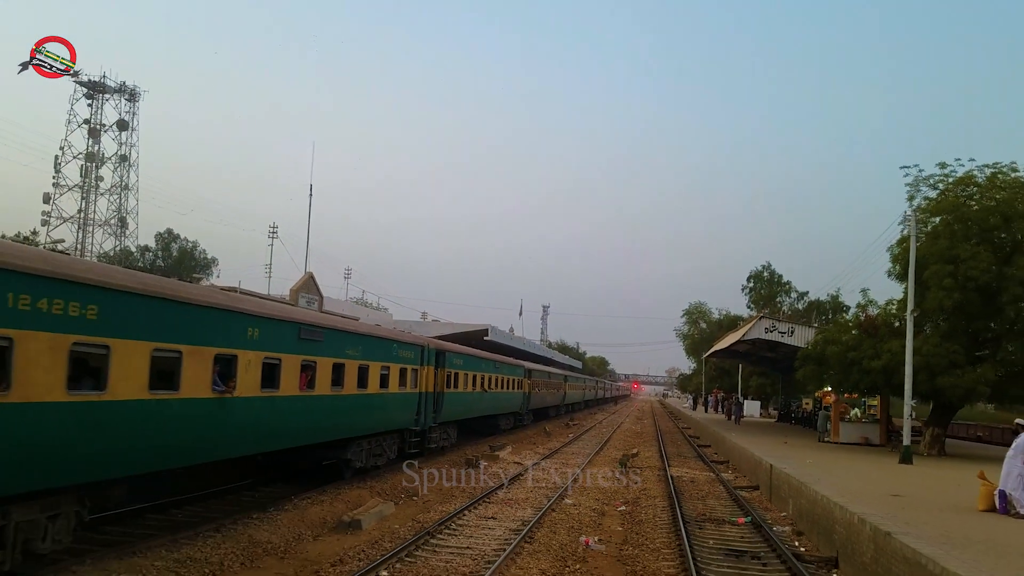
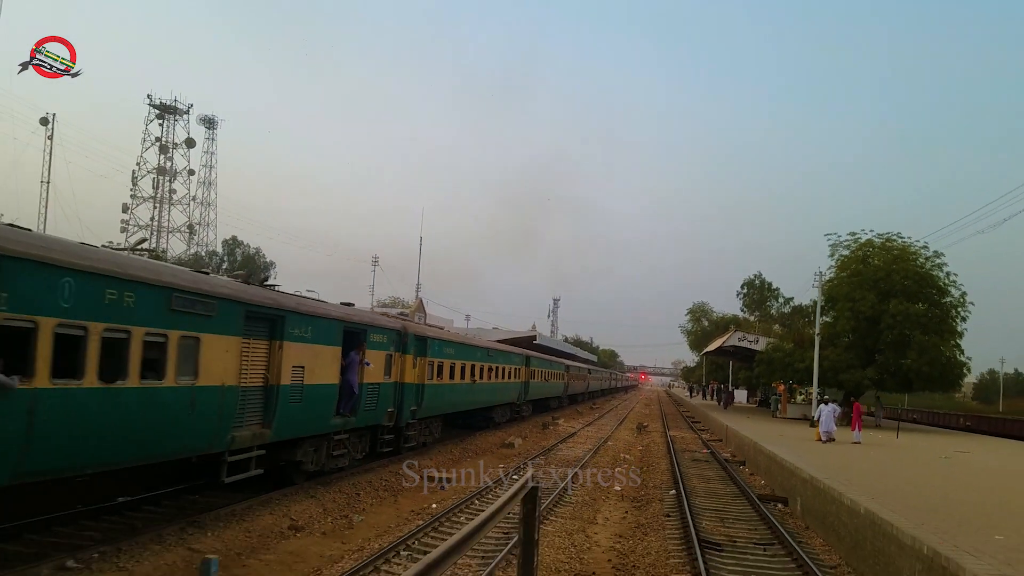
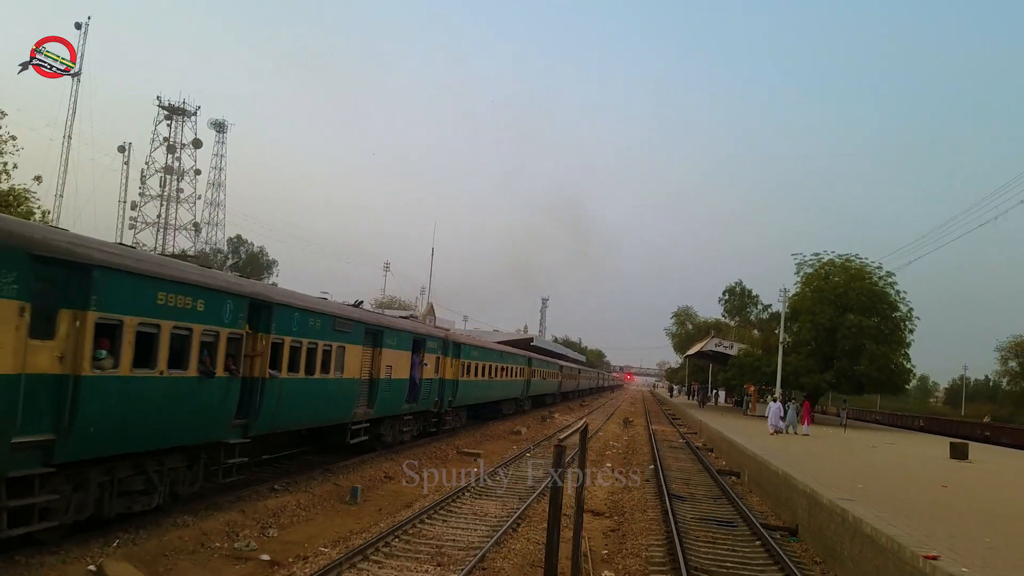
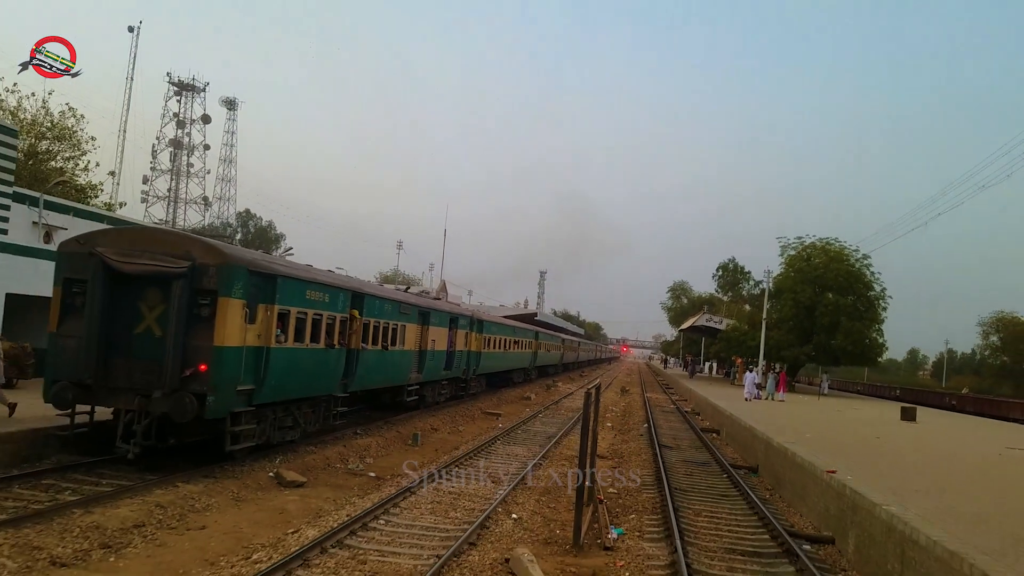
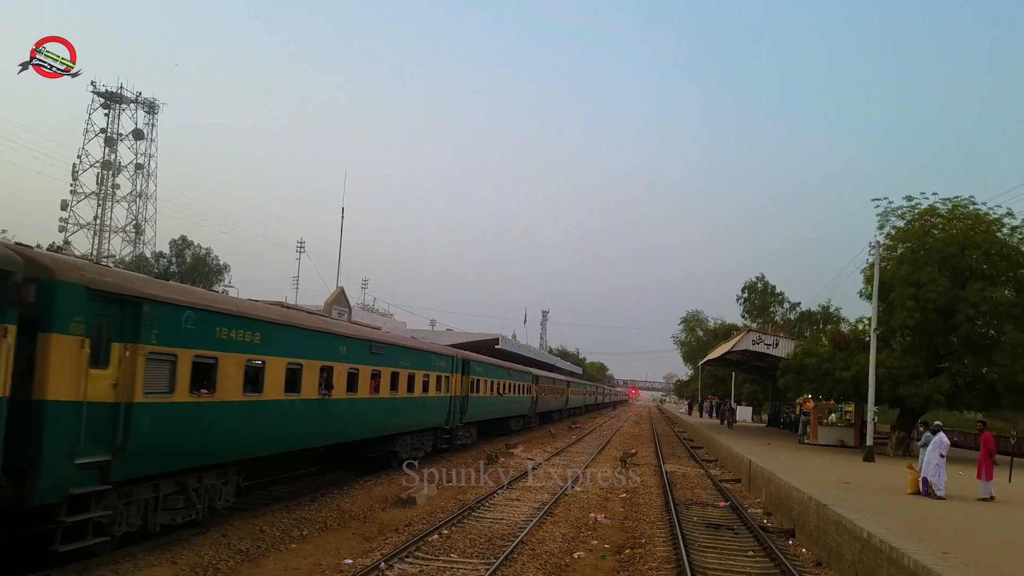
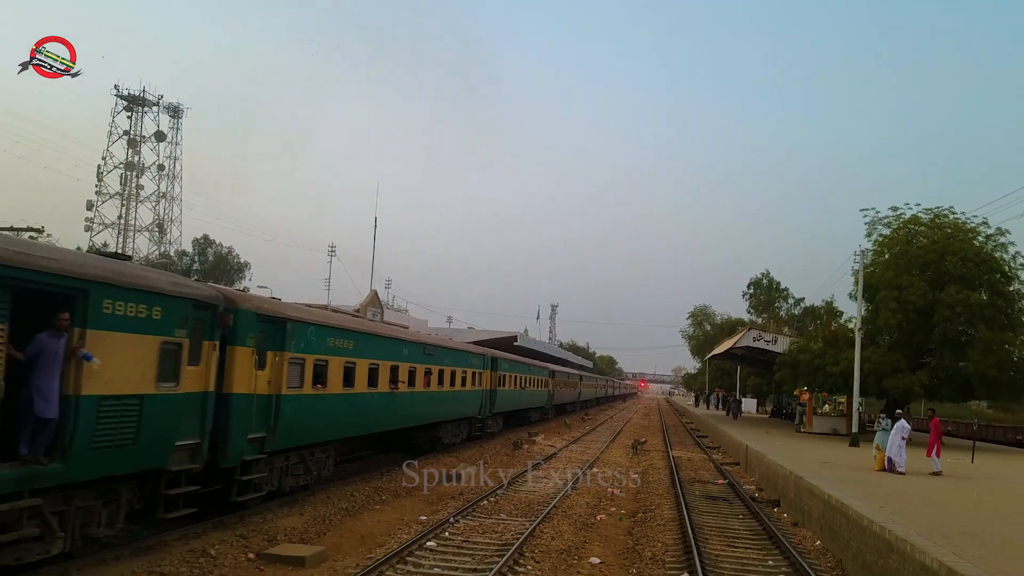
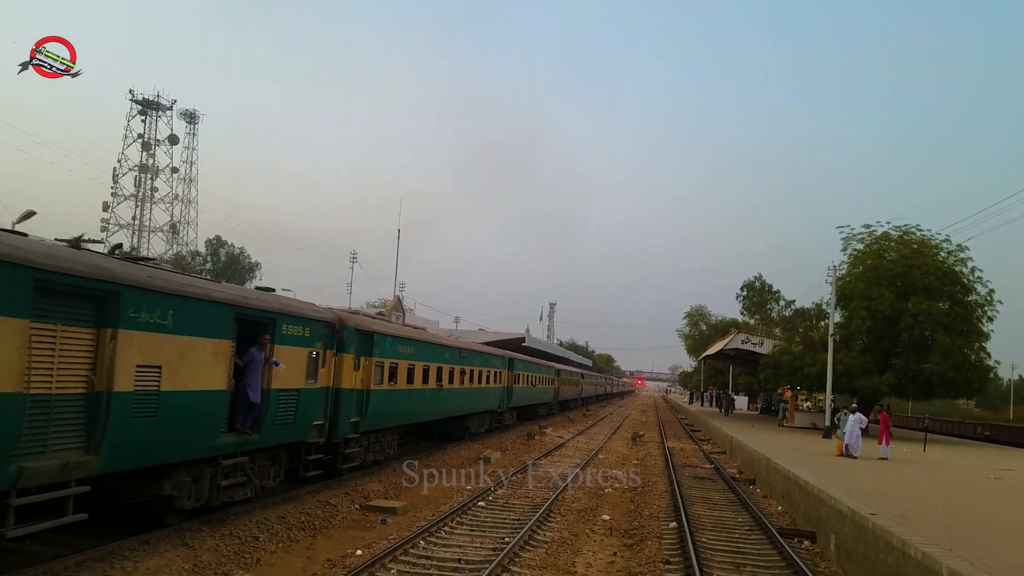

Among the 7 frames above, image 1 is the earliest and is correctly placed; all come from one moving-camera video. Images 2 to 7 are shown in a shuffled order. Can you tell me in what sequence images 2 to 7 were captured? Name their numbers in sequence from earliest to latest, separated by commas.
5, 6, 7, 2, 3, 4
